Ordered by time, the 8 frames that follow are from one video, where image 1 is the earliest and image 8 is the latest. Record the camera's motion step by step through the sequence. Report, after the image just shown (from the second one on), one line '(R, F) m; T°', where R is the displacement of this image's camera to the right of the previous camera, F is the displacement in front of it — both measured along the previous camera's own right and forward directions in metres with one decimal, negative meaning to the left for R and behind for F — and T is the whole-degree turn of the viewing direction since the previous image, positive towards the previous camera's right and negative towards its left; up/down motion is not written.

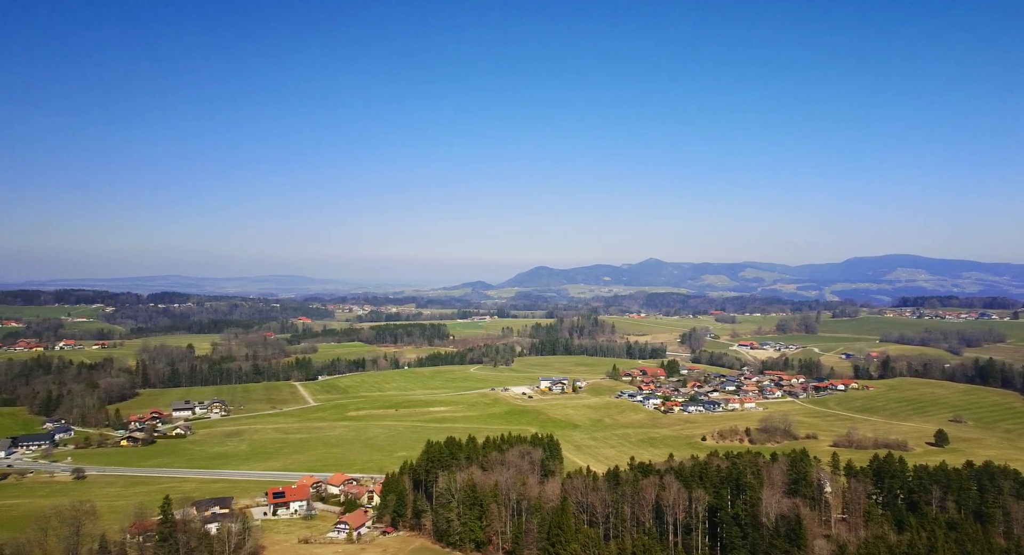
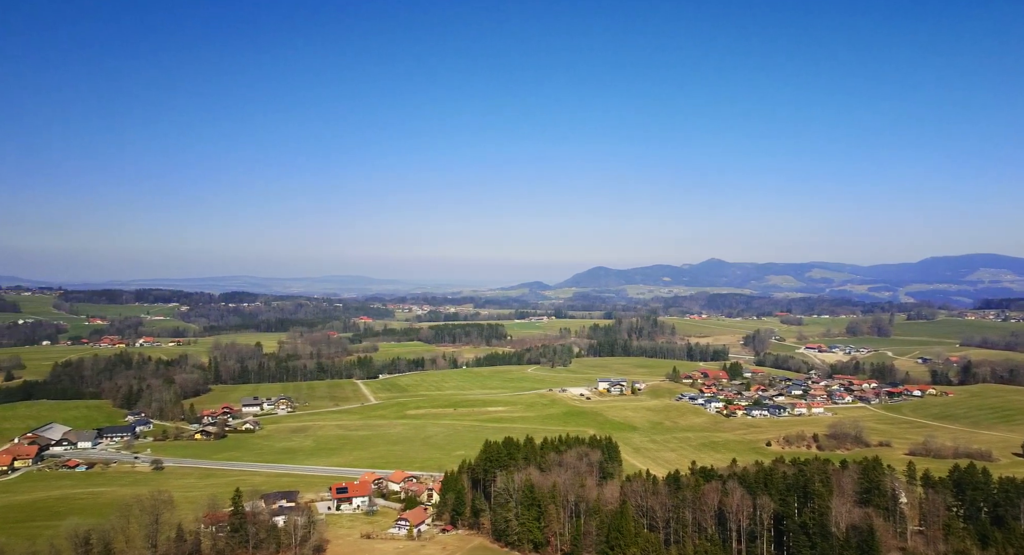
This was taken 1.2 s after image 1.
(-0.1, +0.5) m; -4°
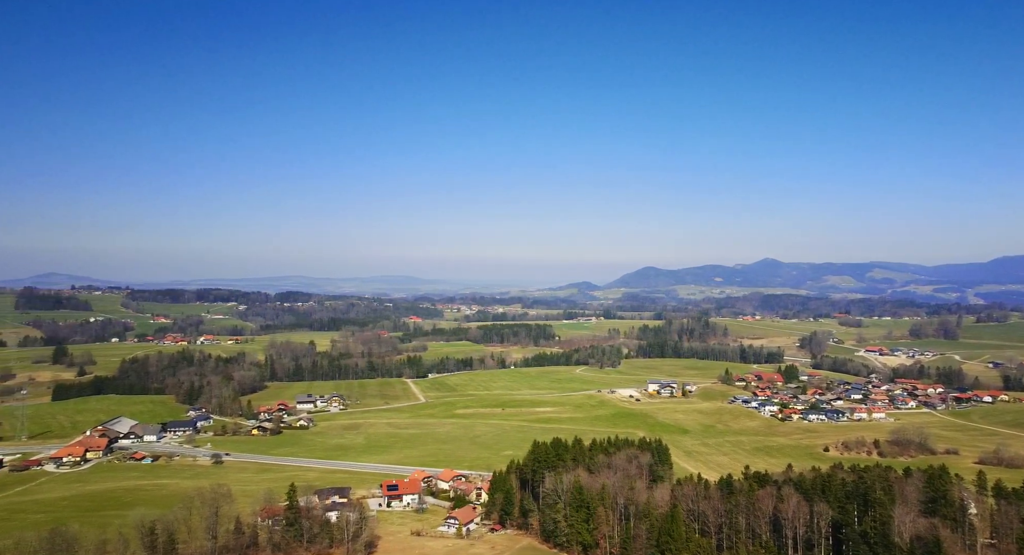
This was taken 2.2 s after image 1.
(-0.1, +0.5) m; -3°
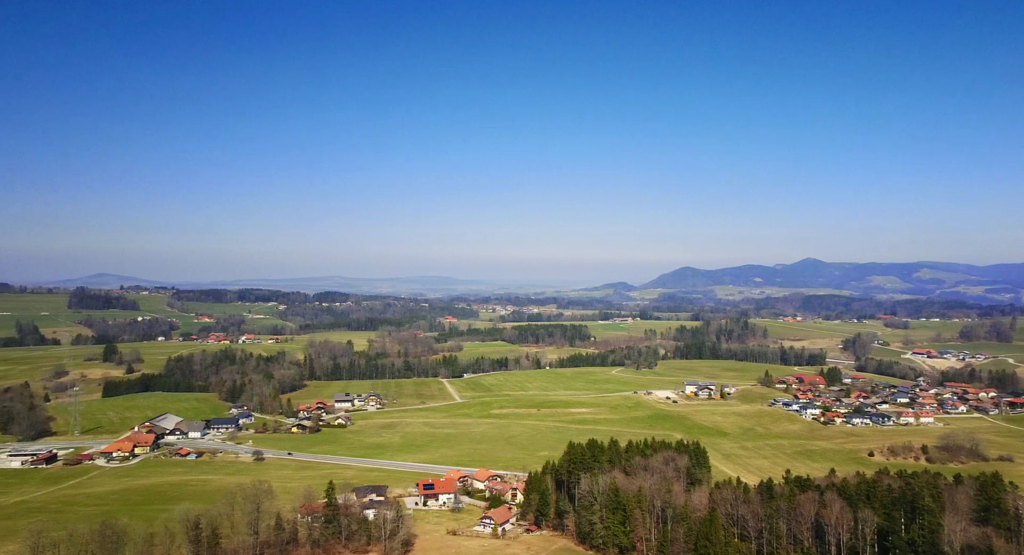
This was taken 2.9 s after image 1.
(0.0, +0.5) m; -2°
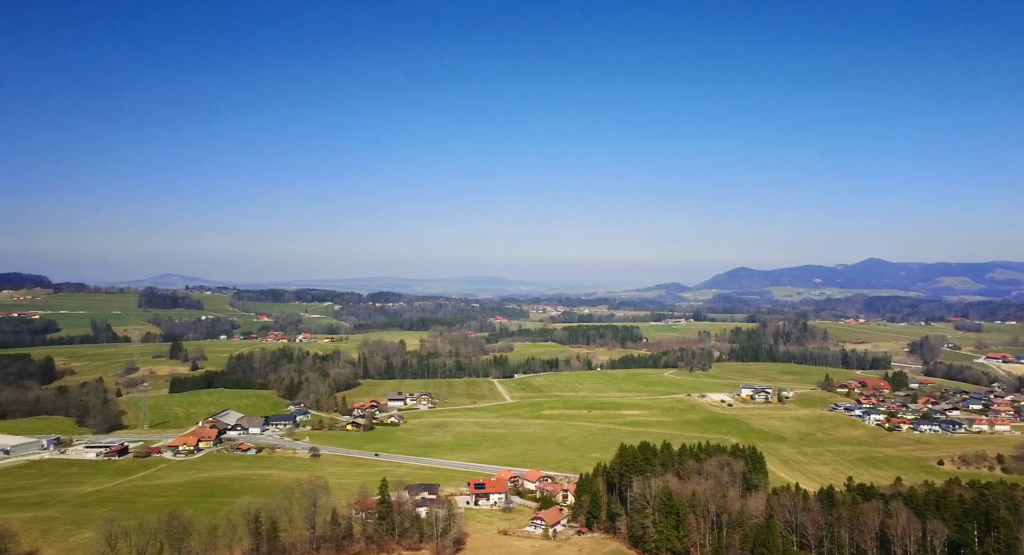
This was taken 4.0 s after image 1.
(-0.2, +0.7) m; -4°
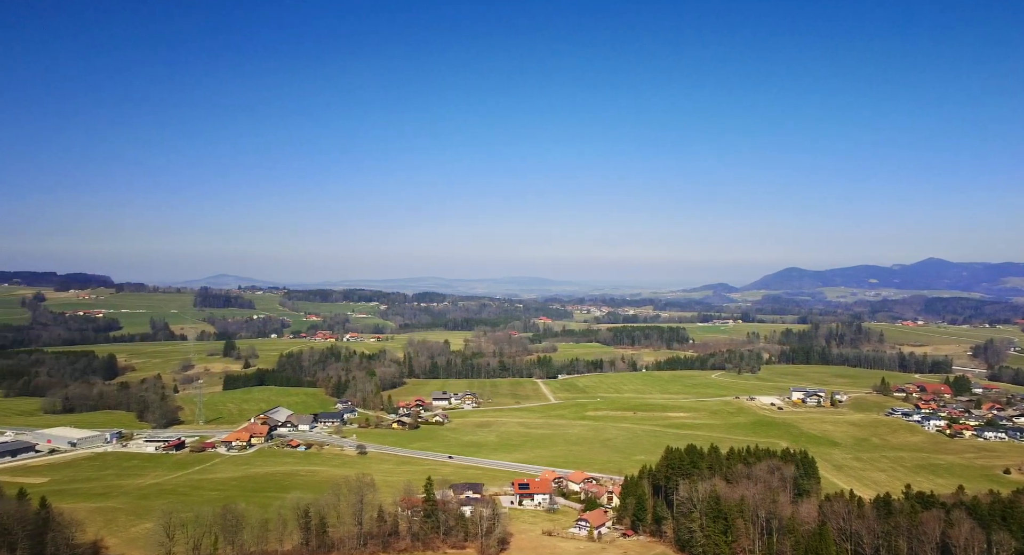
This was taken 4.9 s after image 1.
(-0.2, +0.7) m; -3°
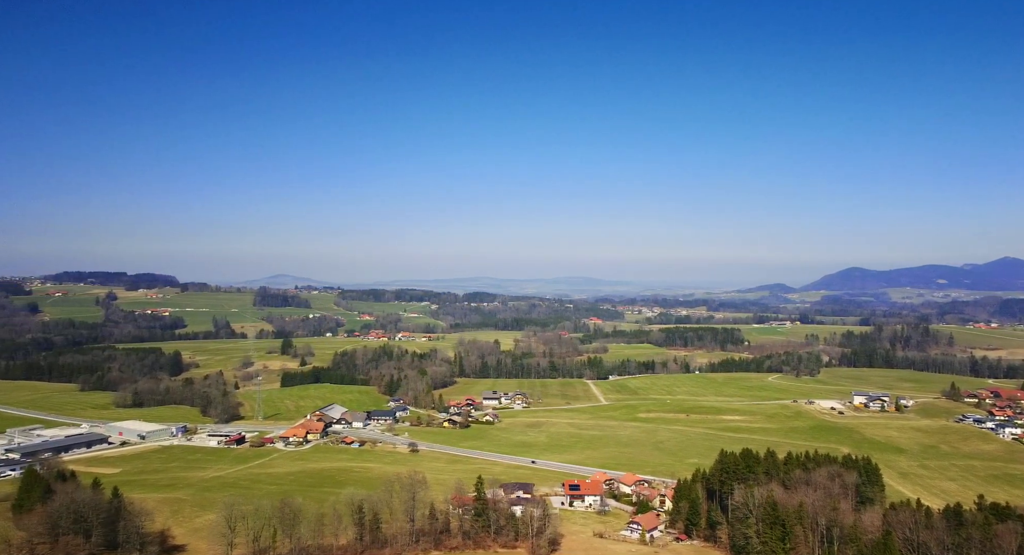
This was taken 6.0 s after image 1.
(-0.2, +0.9) m; -4°
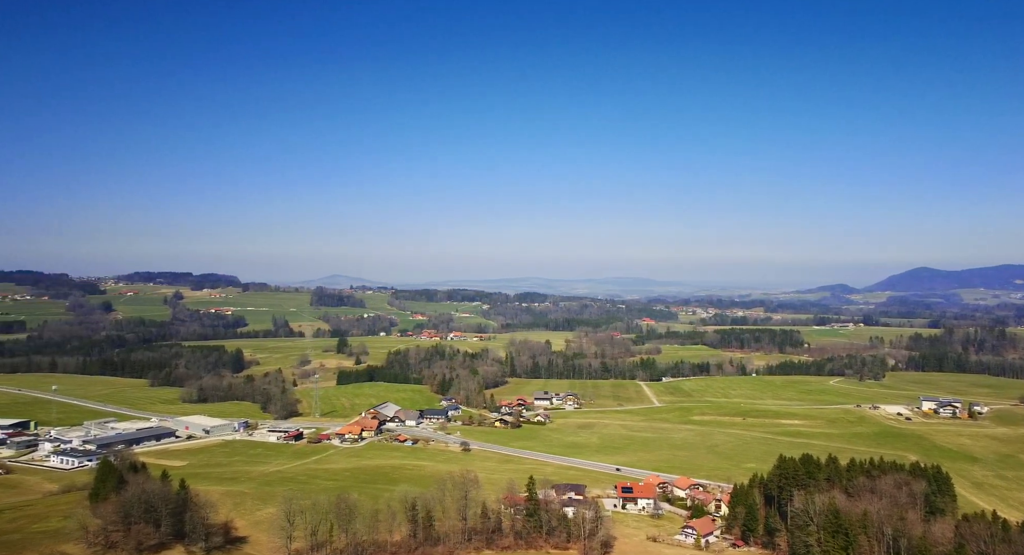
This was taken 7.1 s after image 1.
(-0.4, +0.9) m; -4°
